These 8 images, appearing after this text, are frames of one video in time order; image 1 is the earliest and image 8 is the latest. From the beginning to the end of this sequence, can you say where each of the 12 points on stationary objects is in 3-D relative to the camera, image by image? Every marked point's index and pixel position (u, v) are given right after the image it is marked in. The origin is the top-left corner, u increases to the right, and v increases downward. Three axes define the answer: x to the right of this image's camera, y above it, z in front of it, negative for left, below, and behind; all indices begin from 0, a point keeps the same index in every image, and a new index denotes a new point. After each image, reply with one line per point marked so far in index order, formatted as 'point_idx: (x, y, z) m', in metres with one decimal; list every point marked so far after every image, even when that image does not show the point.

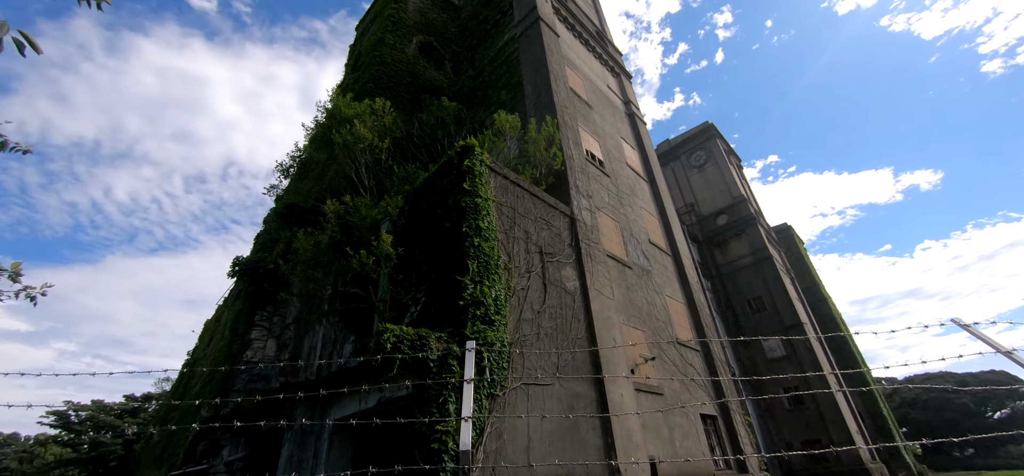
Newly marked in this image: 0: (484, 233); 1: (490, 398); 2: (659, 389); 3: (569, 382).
0: (-0.5, +0.1, +7.6) m
1: (-0.3, -2.3, +6.2) m
2: (+3.5, -3.6, +10.3) m
3: (+1.0, -2.6, +7.7) m
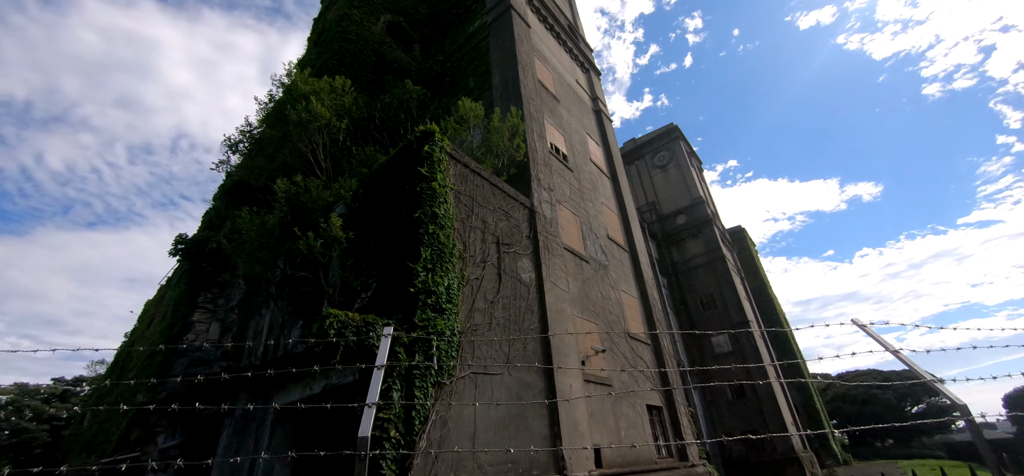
0: (-1.2, +0.3, +7.5) m
1: (-1.1, -2.1, +6.2) m
2: (+2.4, -3.5, +10.6) m
3: (+0.1, -2.4, +7.8) m
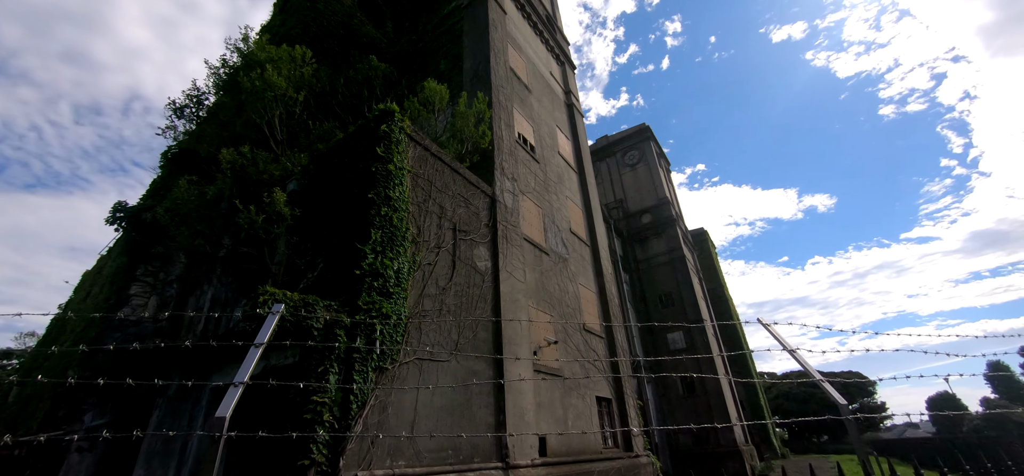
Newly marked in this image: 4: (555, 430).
0: (-2.0, +0.6, +7.3) m
1: (-1.9, -1.9, +6.1) m
2: (+1.2, -3.3, +10.7) m
3: (-0.8, -2.2, +7.8) m
4: (+1.0, -4.3, +9.7) m
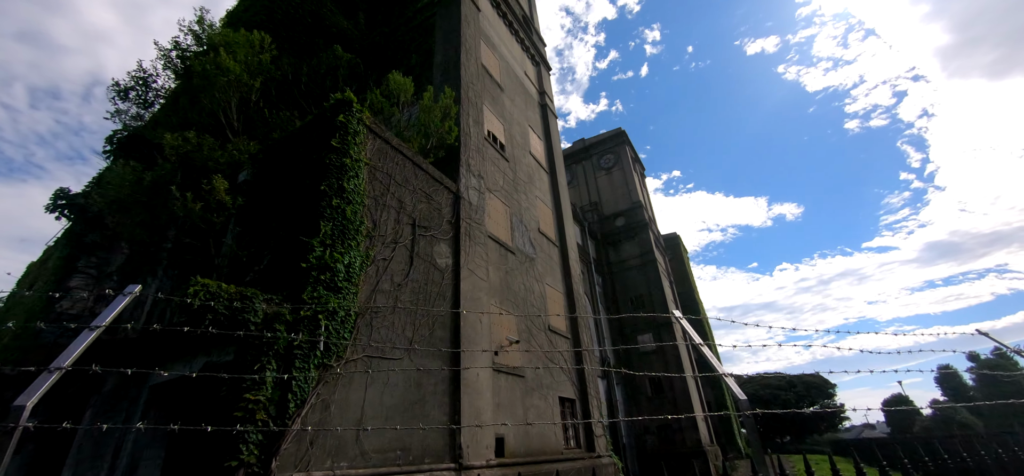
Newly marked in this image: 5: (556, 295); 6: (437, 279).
0: (-2.7, +0.7, +7.1) m
1: (-2.6, -1.8, +5.8) m
2: (+0.2, -3.3, +10.6) m
3: (-1.6, -2.1, +7.6) m
4: (0.0, -4.3, +9.6) m
5: (+1.5, -1.9, +14.2) m
6: (-1.5, -0.8, +8.6) m
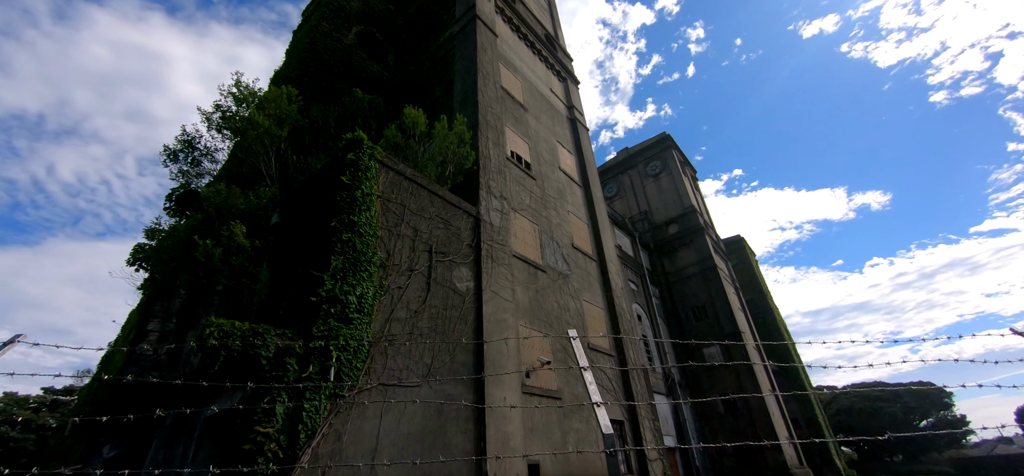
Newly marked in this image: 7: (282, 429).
0: (-2.6, +0.2, +7.4) m
1: (-2.5, -2.2, +6.0) m
2: (+1.1, -3.7, +10.3) m
3: (-1.2, -2.6, +7.6) m
4: (+0.8, -4.7, +9.2) m
5: (+2.7, -2.3, +13.7) m
6: (-1.1, -1.3, +8.6) m
7: (-2.9, -2.4, +5.4) m
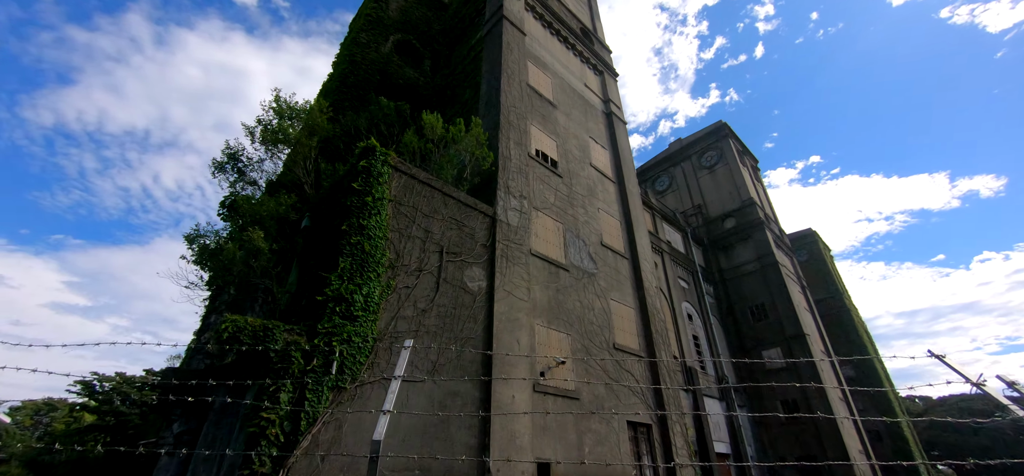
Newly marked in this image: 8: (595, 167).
0: (-2.6, +0.1, +7.8) m
1: (-2.6, -2.3, +6.5) m
2: (+1.5, -3.7, +10.3) m
3: (-1.2, -2.6, +7.9) m
4: (+1.1, -4.7, +9.3) m
5: (+3.5, -2.3, +13.4) m
6: (-0.9, -1.3, +8.9) m
7: (-3.1, -2.4, +5.9) m
8: (+3.1, +2.6, +15.9) m
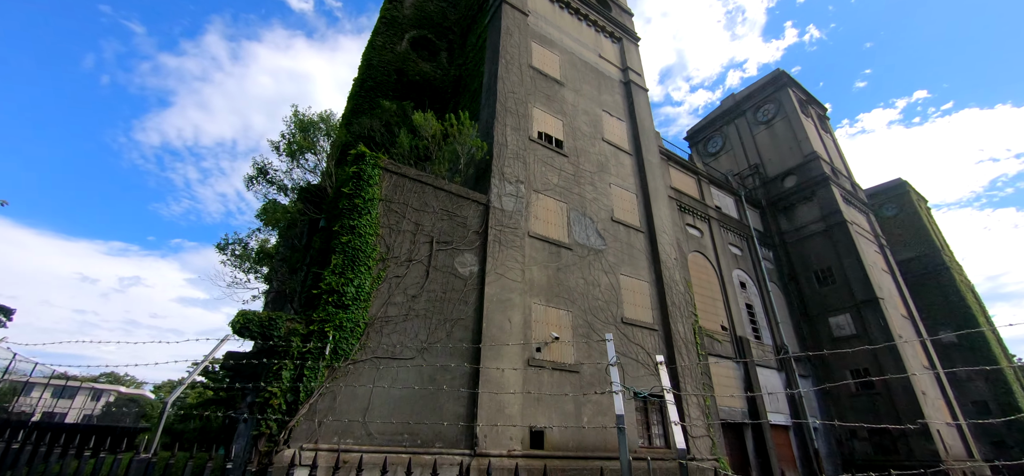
0: (-3.2, +0.2, +8.9) m
1: (-3.2, -2.3, +7.7) m
2: (+1.5, -3.2, +10.8) m
3: (-1.6, -2.4, +8.8) m
4: (+1.1, -4.3, +9.9) m
5: (+3.9, -1.5, +13.5) m
6: (-1.2, -1.1, +9.7) m
7: (-3.8, -2.5, +7.2) m
8: (+3.5, +3.6, +15.8) m
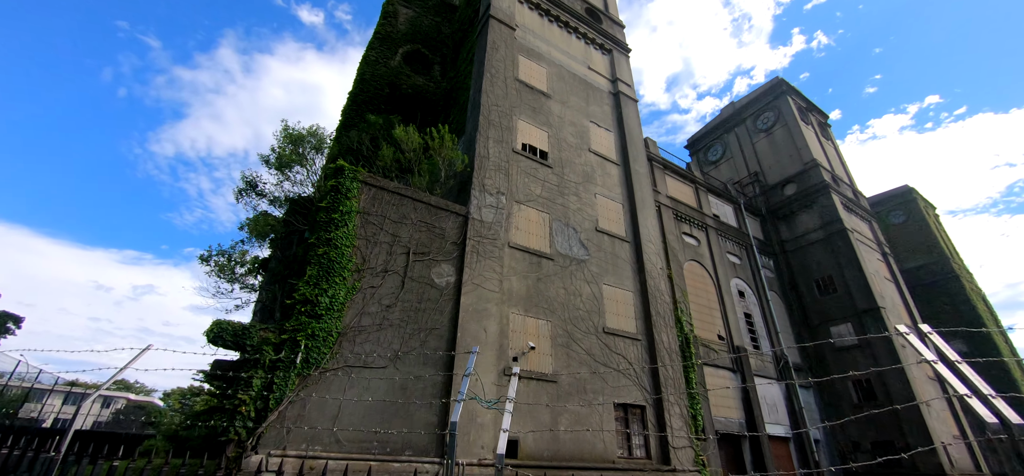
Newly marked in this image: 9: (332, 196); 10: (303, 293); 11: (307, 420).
0: (-3.8, -0.1, +9.2) m
1: (-3.8, -2.5, +7.9) m
2: (+0.9, -3.5, +10.9) m
3: (-2.2, -2.7, +9.0) m
4: (+0.5, -4.5, +10.0) m
5: (+3.4, -1.8, +13.6) m
6: (-1.8, -1.3, +9.9) m
7: (-4.4, -2.8, +7.5) m
8: (+3.1, +3.2, +16.0) m
9: (-4.0, +0.9, +9.5) m
10: (-4.1, -1.1, +8.4) m
11: (-3.7, -3.3, +7.7) m
